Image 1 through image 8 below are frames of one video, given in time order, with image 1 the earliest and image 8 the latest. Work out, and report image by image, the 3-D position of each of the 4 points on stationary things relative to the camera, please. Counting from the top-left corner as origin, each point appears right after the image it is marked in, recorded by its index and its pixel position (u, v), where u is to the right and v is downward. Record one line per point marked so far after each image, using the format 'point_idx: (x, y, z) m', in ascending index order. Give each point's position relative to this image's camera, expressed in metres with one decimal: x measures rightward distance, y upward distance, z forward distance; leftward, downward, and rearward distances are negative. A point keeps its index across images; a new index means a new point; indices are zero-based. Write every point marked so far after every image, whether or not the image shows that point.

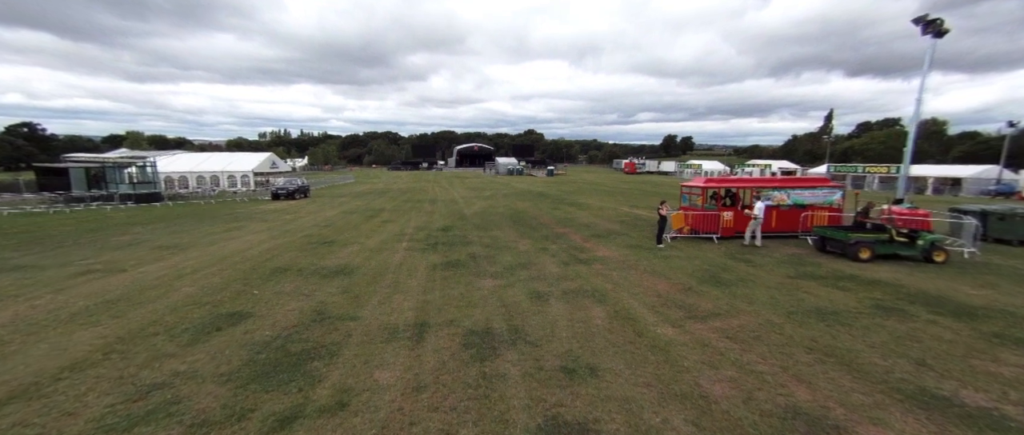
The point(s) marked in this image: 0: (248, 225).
0: (-10.4, -0.3, +15.3) m
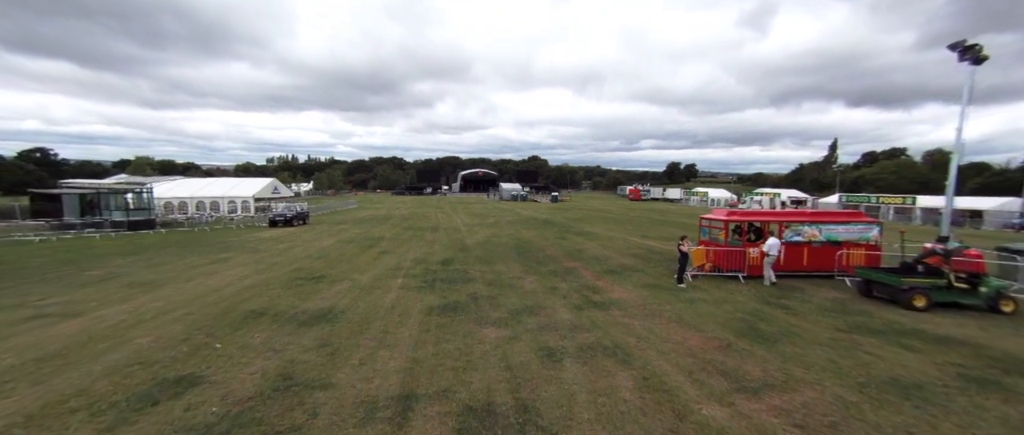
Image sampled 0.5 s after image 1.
0: (-10.2, -1.4, +14.4) m
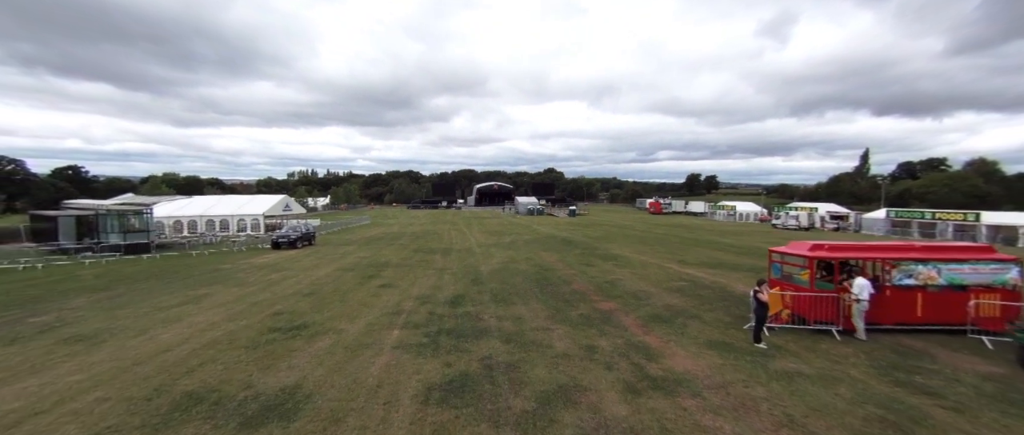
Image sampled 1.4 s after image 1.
0: (-9.5, -2.4, +12.6) m
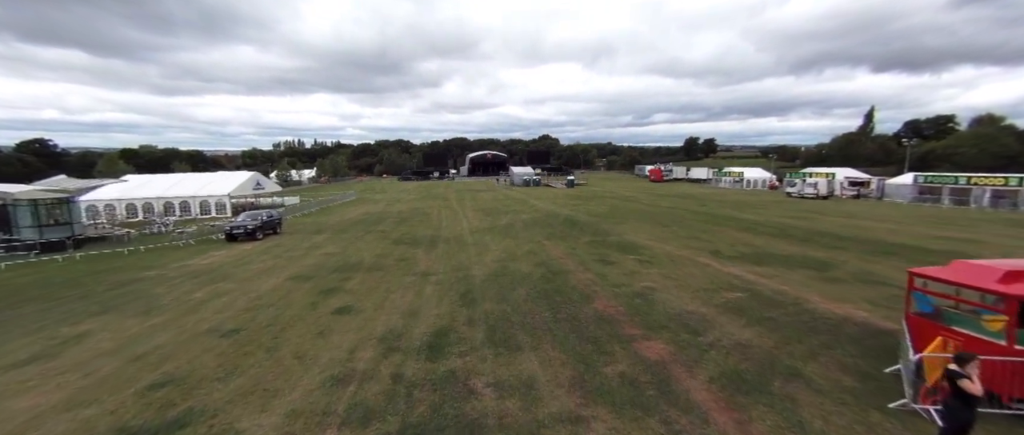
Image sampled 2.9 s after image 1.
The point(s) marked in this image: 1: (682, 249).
0: (-9.5, -2.6, +9.0) m
1: (+7.5, -1.4, +17.1) m
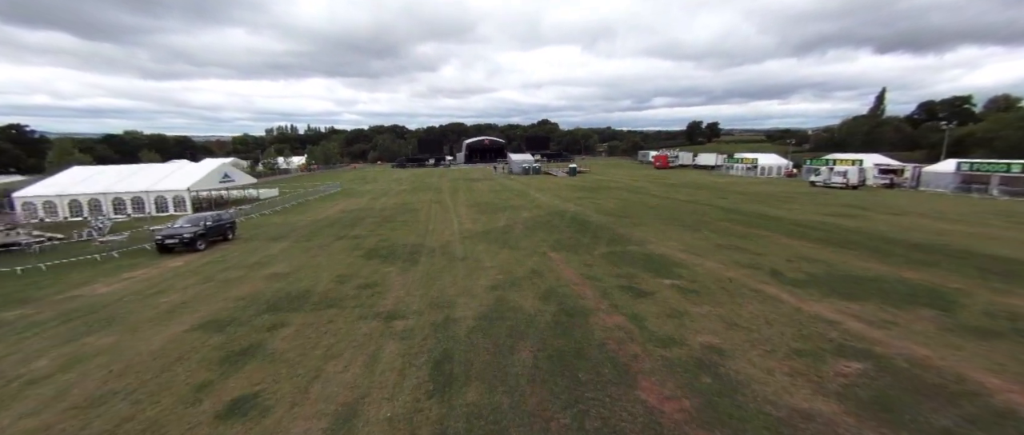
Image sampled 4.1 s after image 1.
0: (-9.5, -3.3, +5.2) m
1: (+7.4, -1.7, +13.3) m
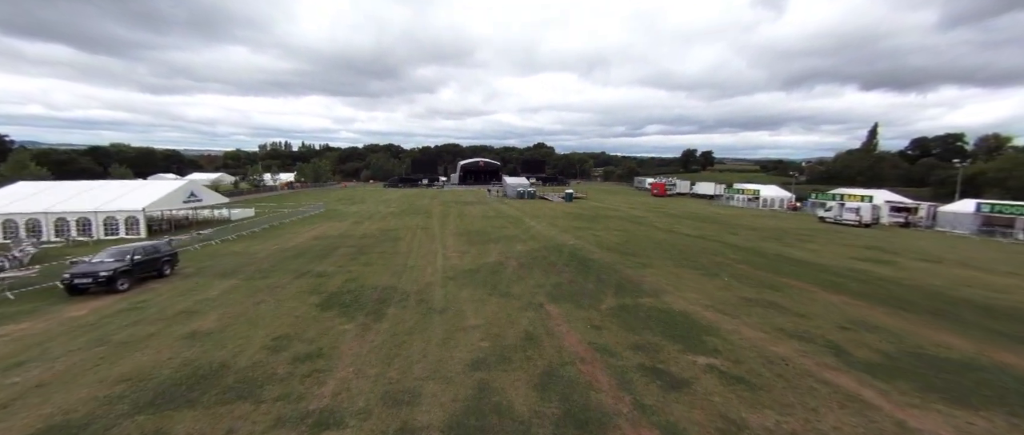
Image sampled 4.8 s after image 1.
0: (-9.7, -3.9, +2.1) m
1: (+7.1, -3.2, +10.6) m
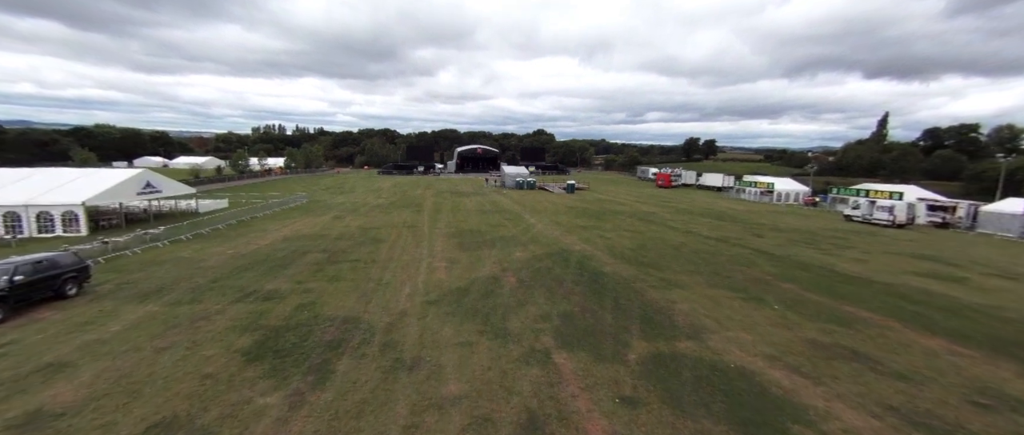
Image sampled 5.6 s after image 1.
0: (-9.7, -4.7, -1.4) m
1: (+7.0, -3.9, +7.2) m
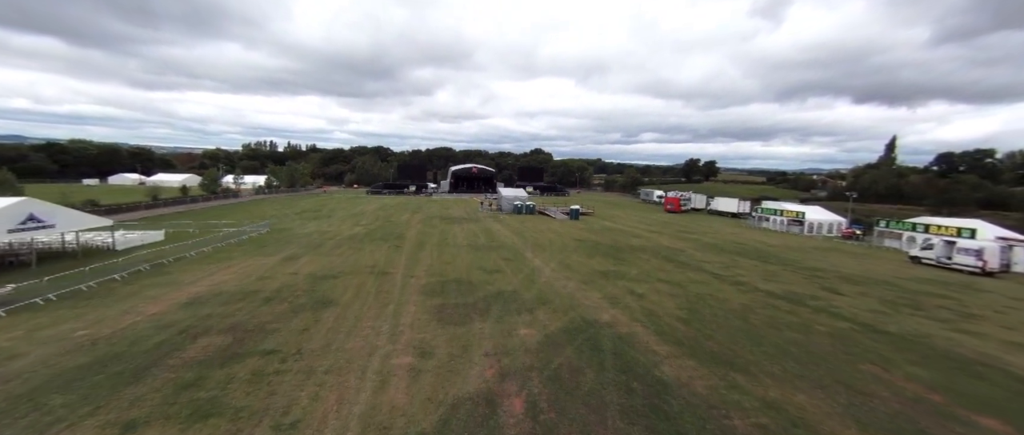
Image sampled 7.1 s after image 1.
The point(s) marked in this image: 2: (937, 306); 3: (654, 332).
0: (-9.4, -5.8, -8.4) m
1: (+7.3, -5.6, +0.3) m
2: (+21.1, -4.4, +19.4) m
3: (+5.4, -4.2, +14.9) m
